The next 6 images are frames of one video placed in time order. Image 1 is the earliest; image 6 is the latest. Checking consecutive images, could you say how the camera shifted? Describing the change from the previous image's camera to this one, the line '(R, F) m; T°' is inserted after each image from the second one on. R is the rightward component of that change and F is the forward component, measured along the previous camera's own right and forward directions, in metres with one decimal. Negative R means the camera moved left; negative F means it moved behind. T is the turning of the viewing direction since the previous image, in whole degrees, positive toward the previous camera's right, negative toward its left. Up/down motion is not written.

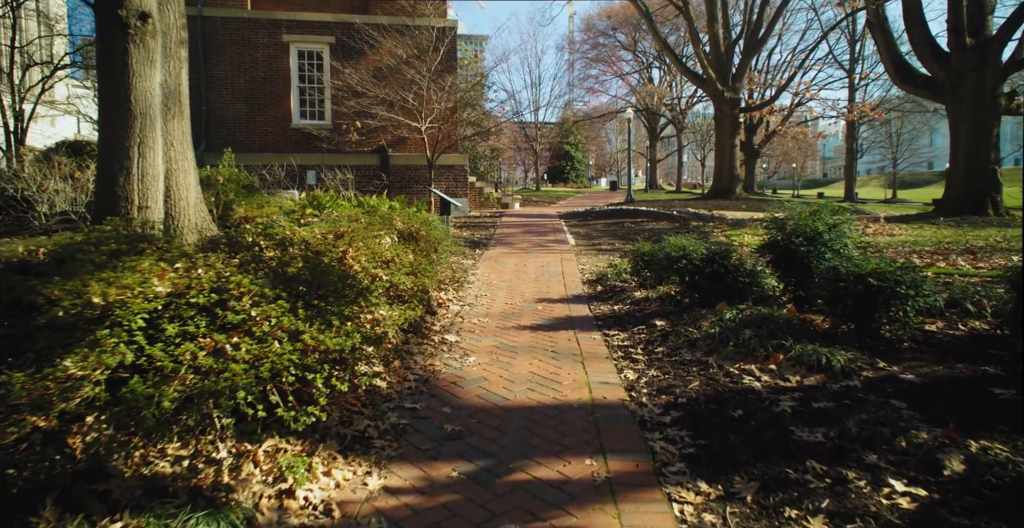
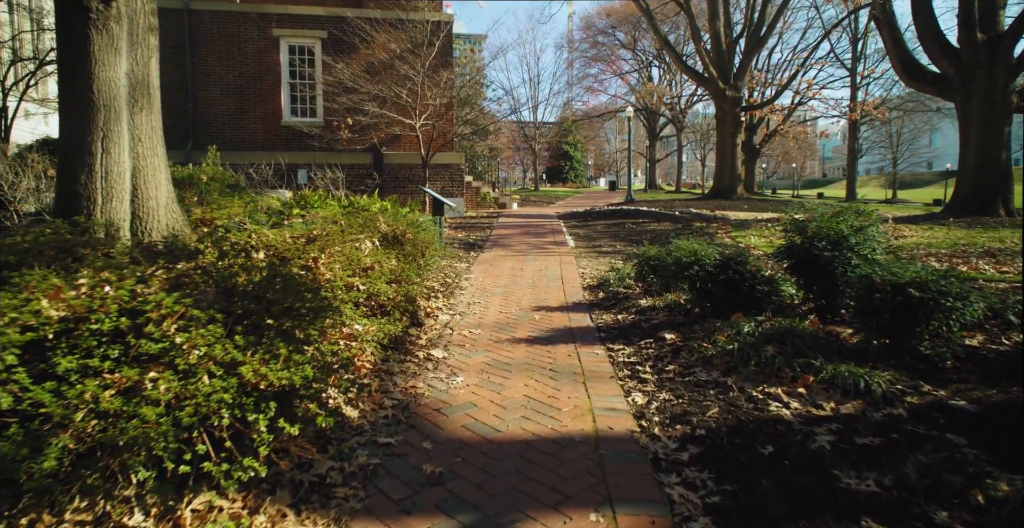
(0.0, +0.6) m; 0°
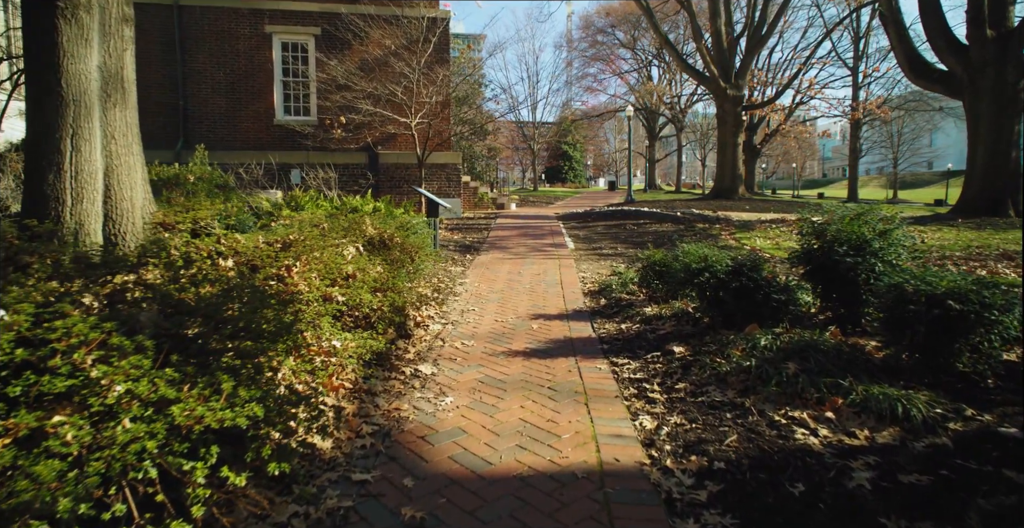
(0.0, +0.4) m; 0°
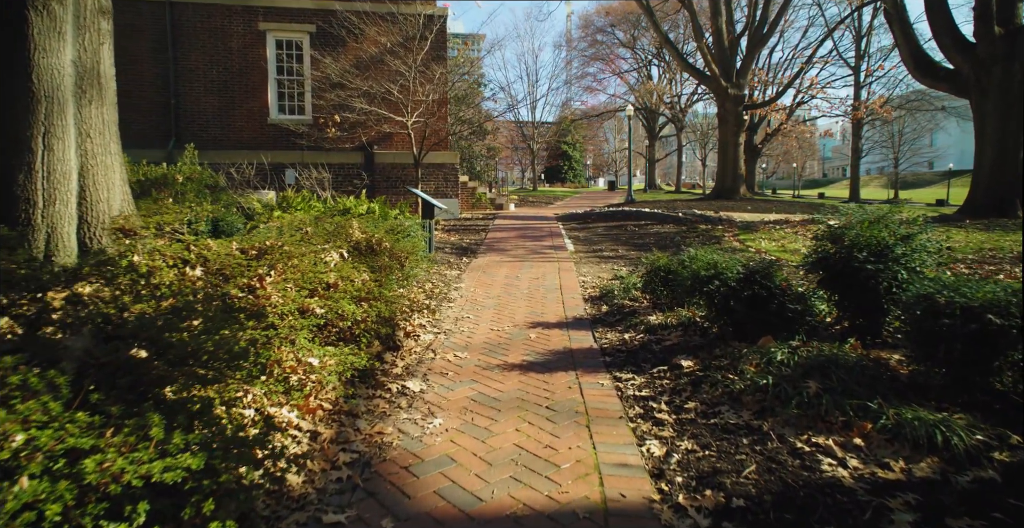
(0.0, +0.3) m; 0°
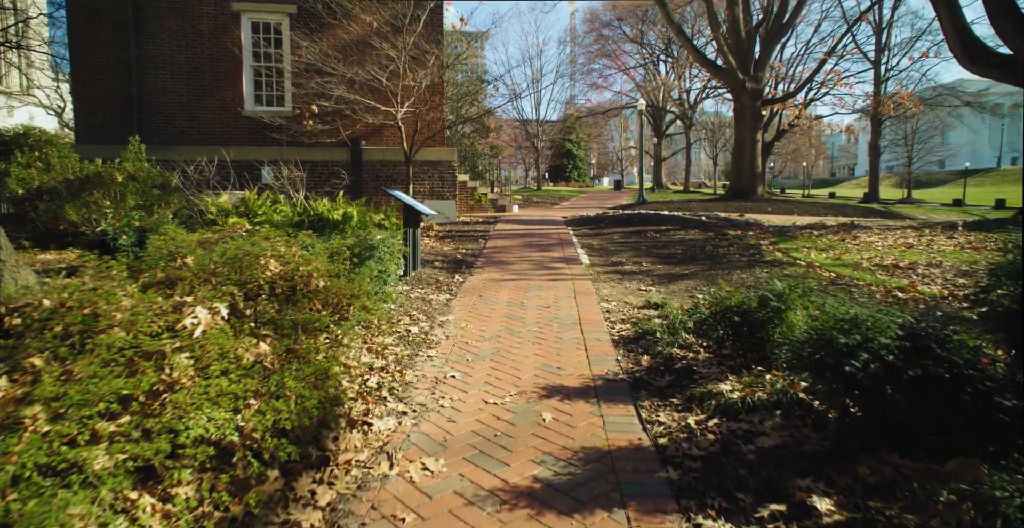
(0.0, +2.0) m; 0°
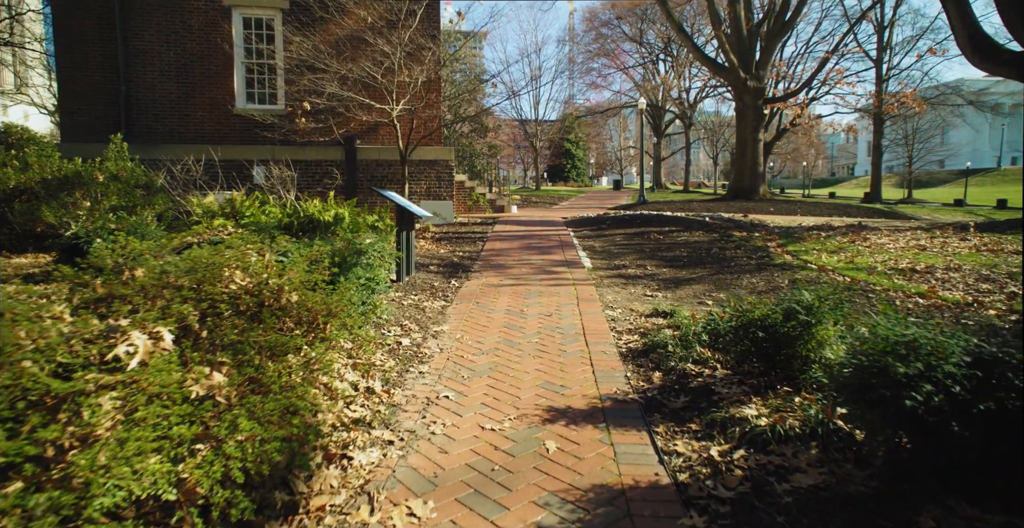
(0.0, +0.4) m; 0°
